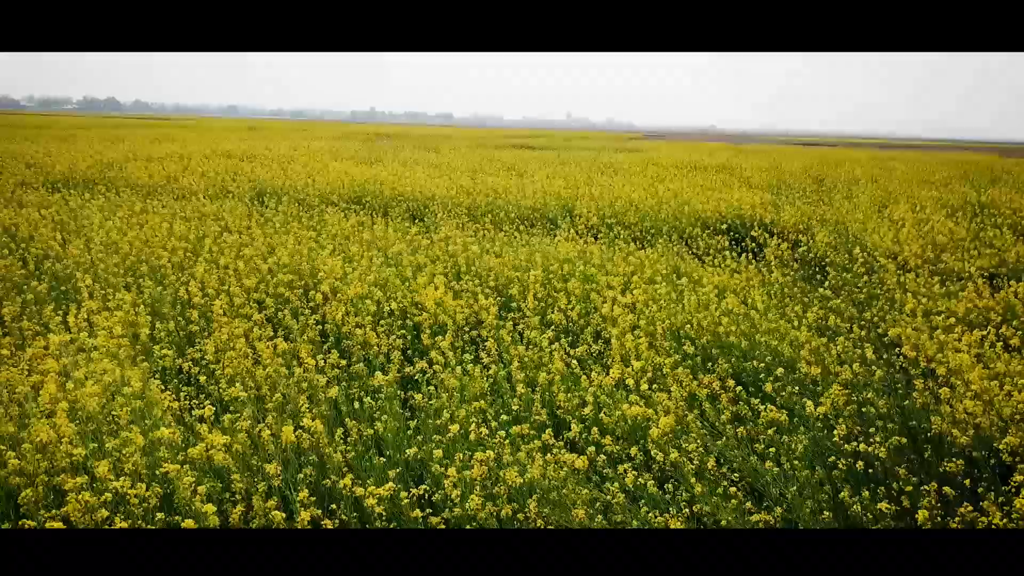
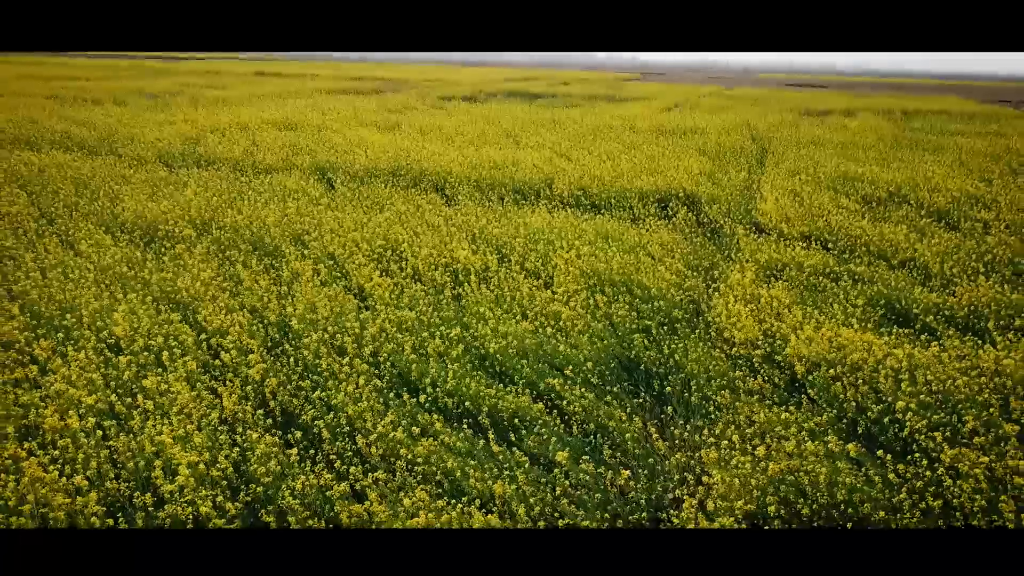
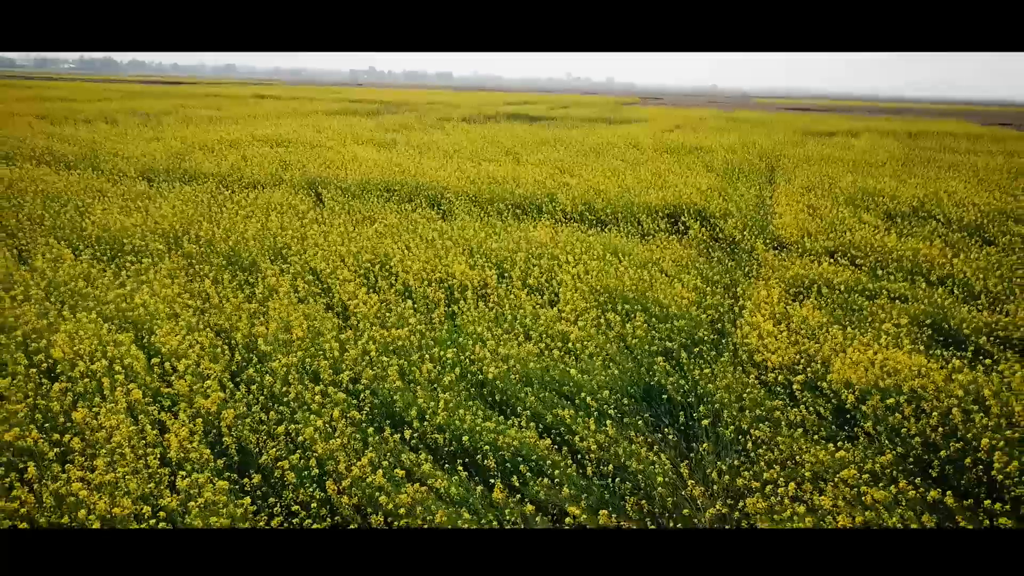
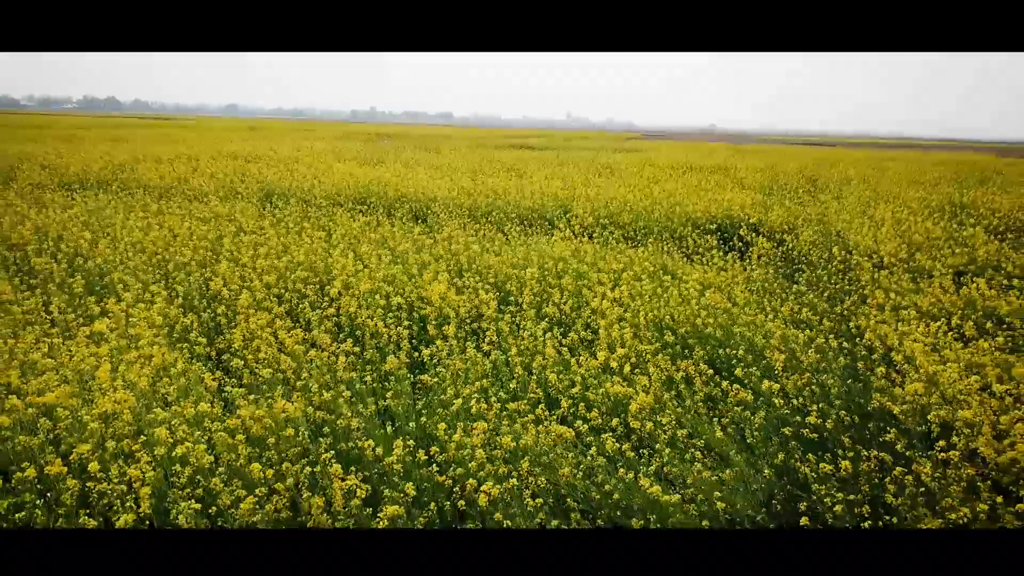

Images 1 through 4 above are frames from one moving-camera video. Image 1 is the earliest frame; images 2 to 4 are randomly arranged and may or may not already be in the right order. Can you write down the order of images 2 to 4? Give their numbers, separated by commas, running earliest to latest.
4, 3, 2
